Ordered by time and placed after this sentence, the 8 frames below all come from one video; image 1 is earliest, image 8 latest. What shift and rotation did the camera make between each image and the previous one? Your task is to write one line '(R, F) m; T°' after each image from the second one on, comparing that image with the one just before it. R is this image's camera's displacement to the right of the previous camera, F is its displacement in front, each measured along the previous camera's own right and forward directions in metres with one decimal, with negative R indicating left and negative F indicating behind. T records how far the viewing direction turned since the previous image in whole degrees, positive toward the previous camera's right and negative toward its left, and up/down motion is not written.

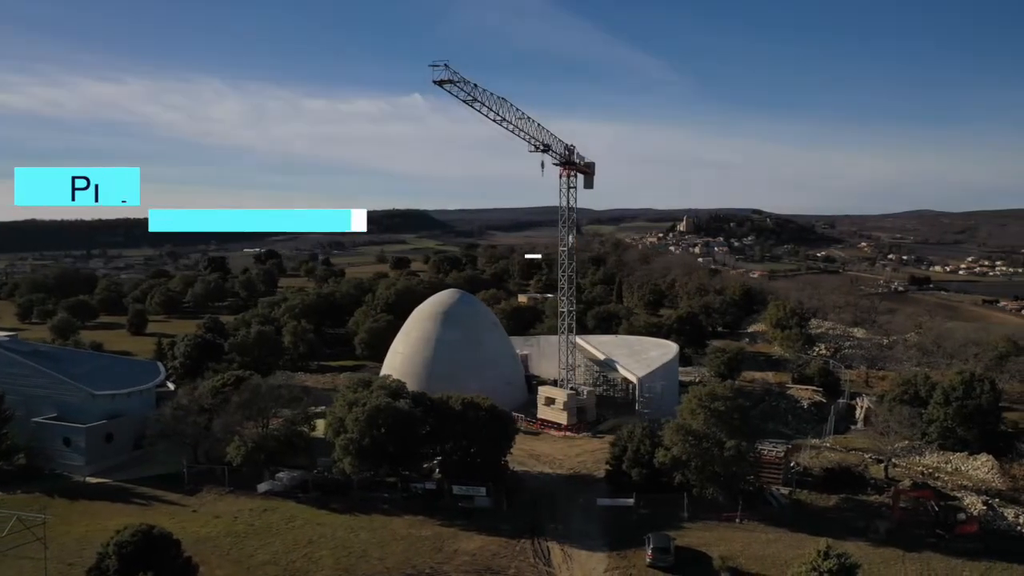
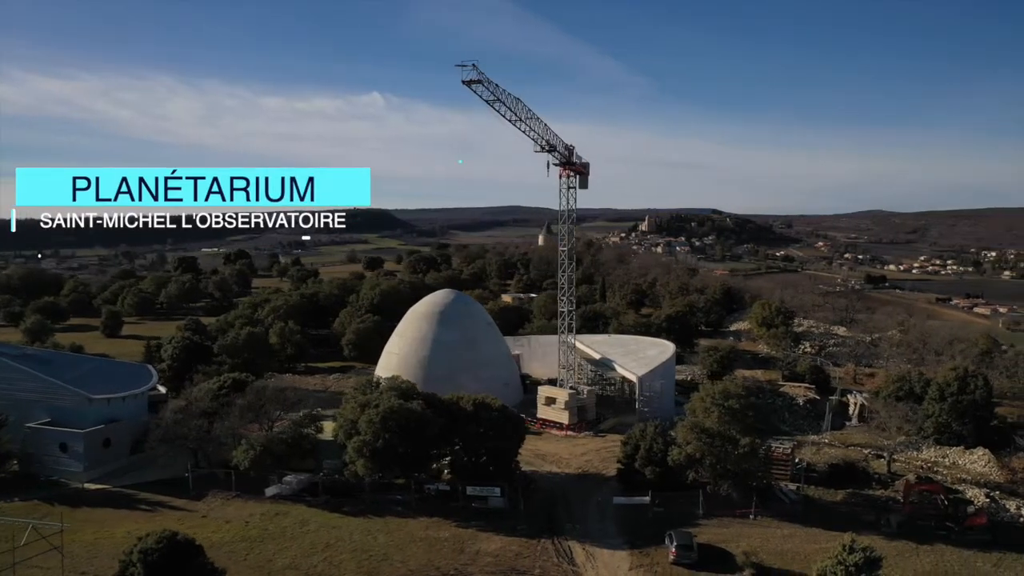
(-1.1, +0.1) m; +2°
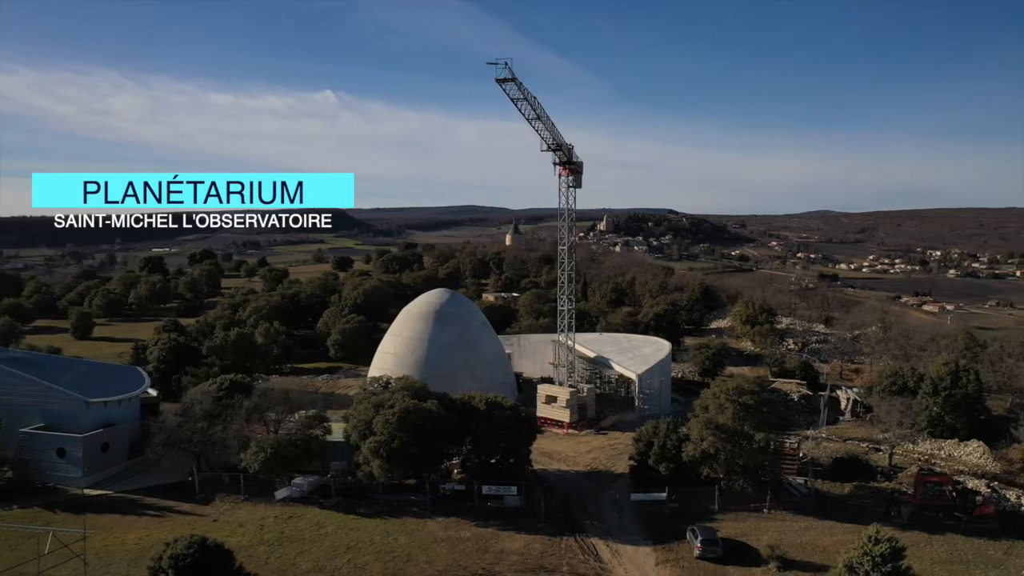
(-1.2, +0.1) m; +2°
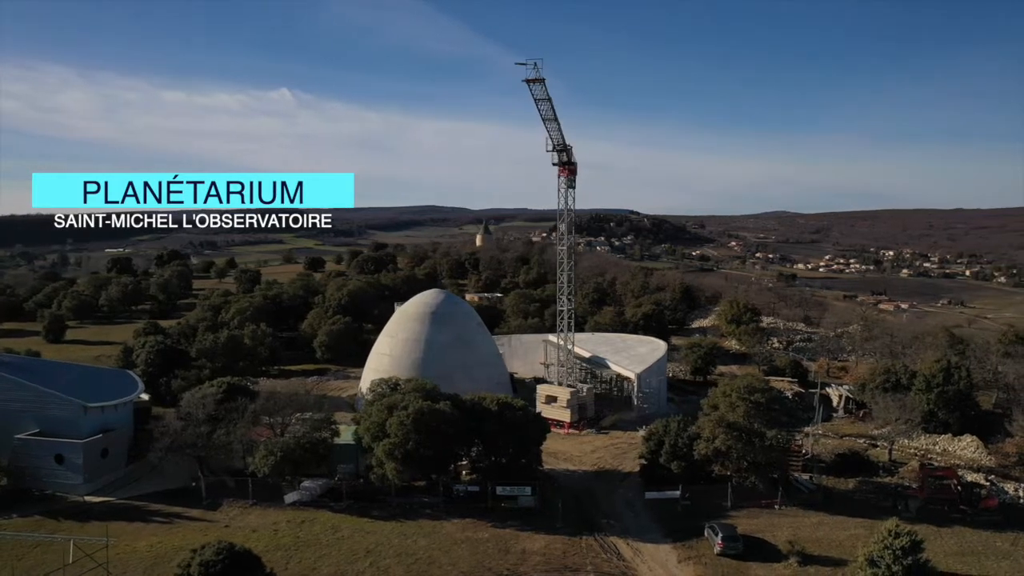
(-1.1, 0.0) m; +2°
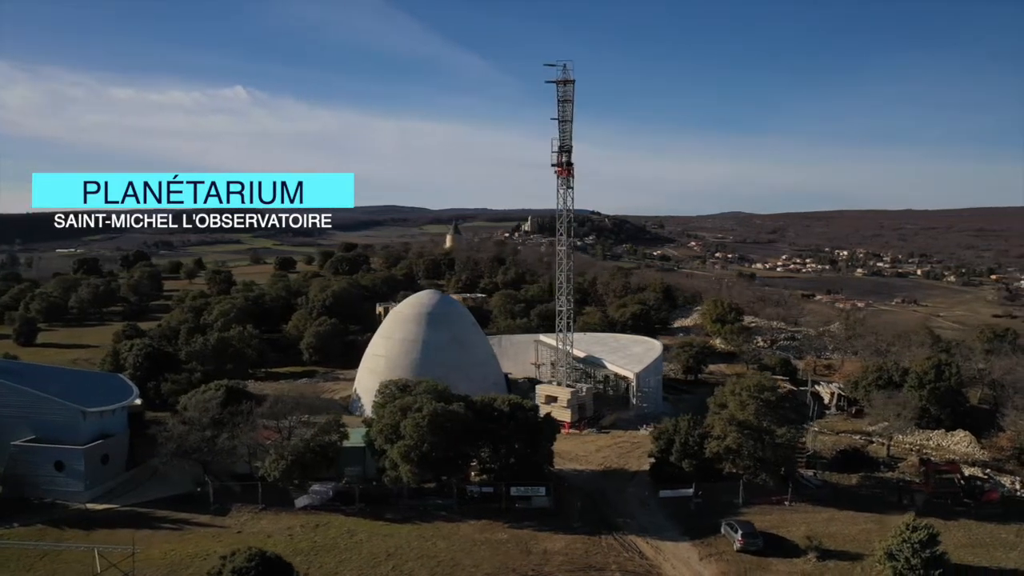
(-1.1, 0.0) m; +2°
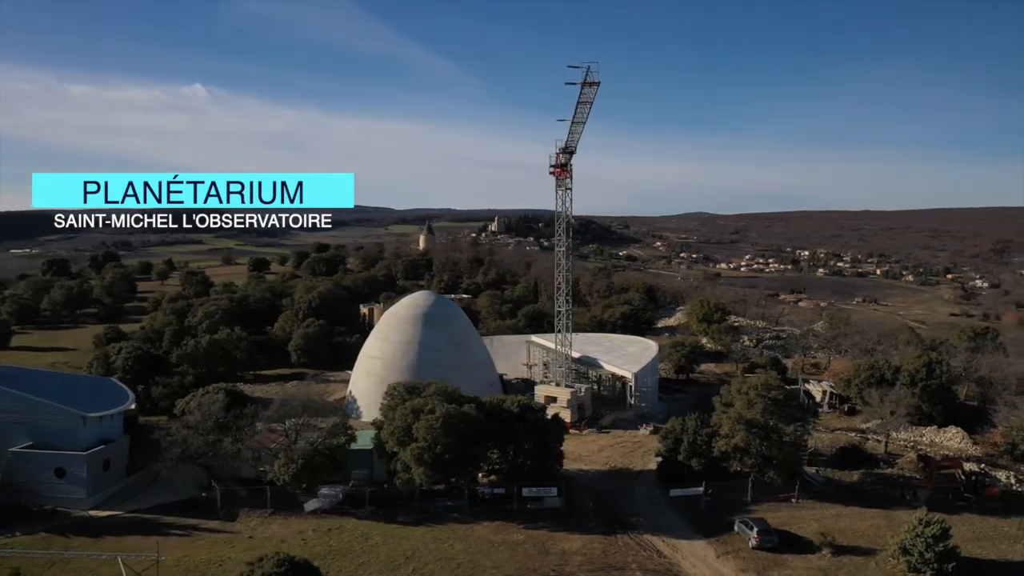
(-0.9, 0.0) m; +2°
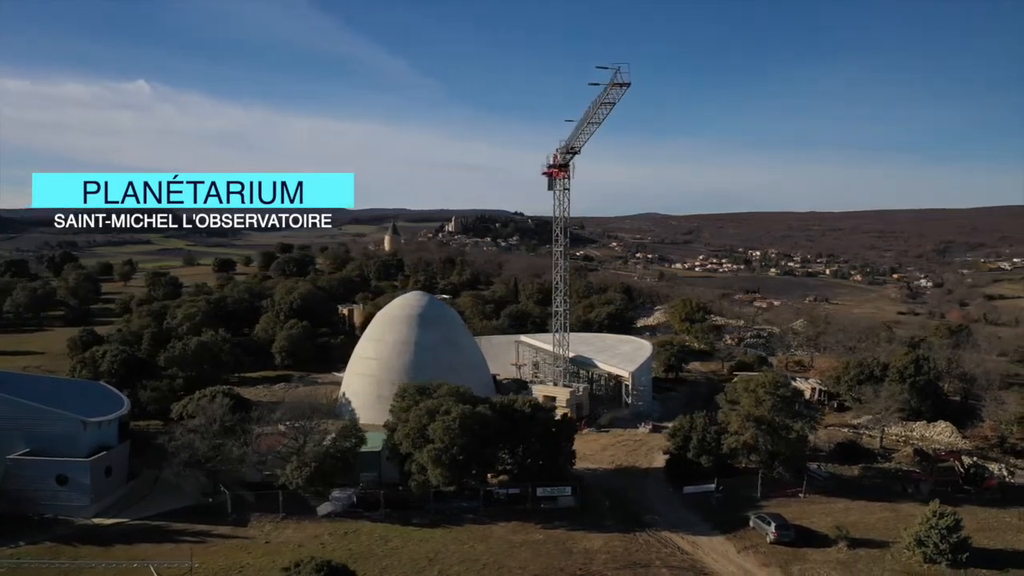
(-1.2, 0.0) m; +2°
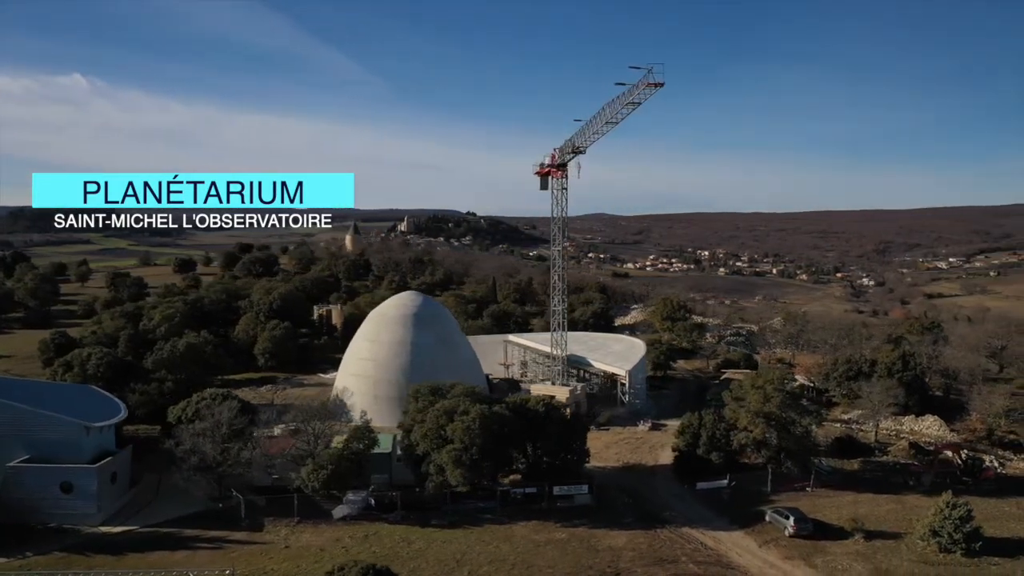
(-1.4, 0.0) m; +3°
